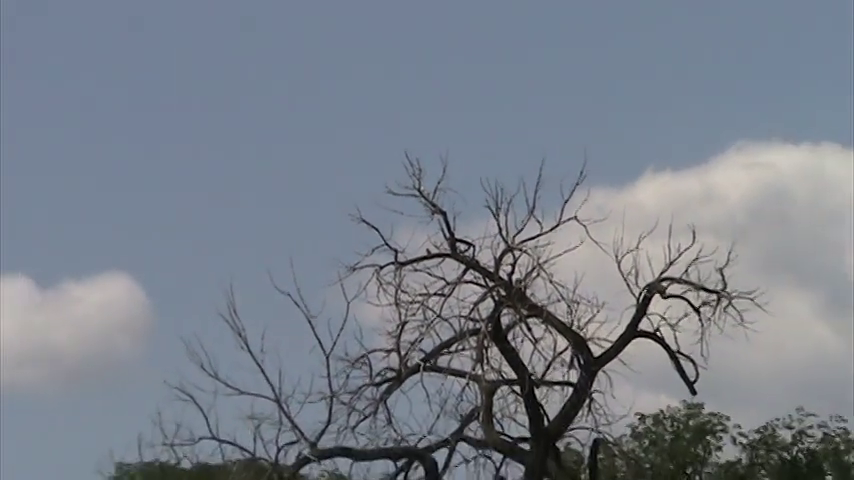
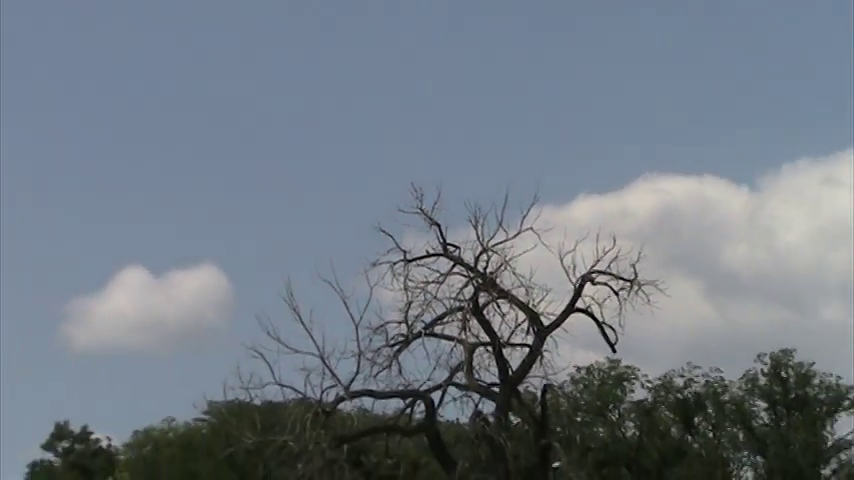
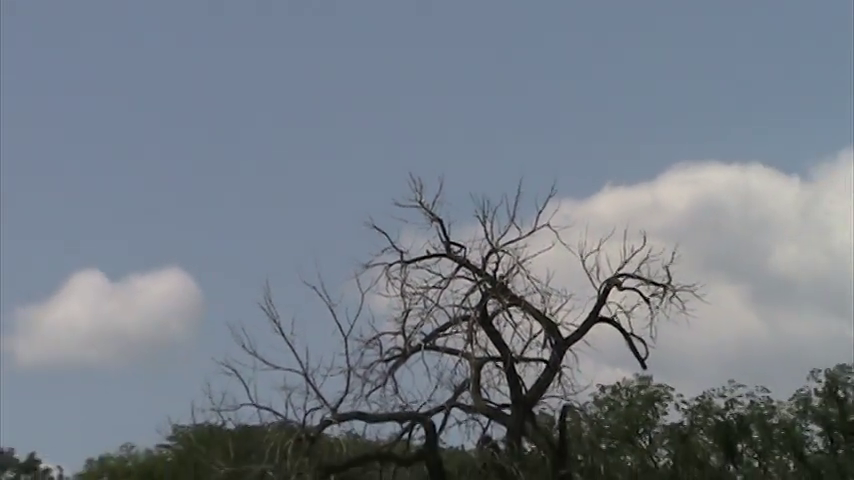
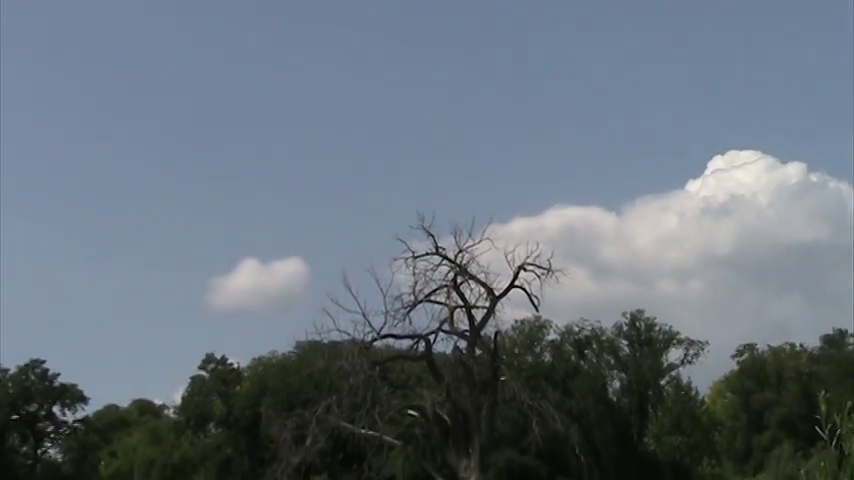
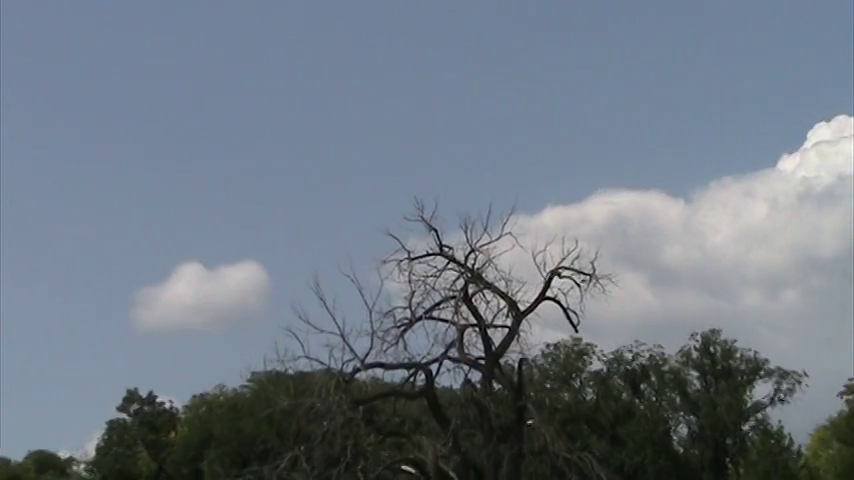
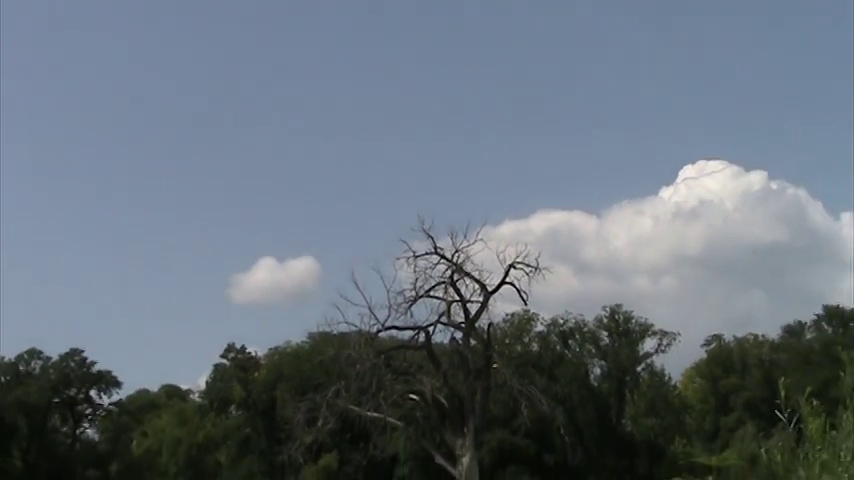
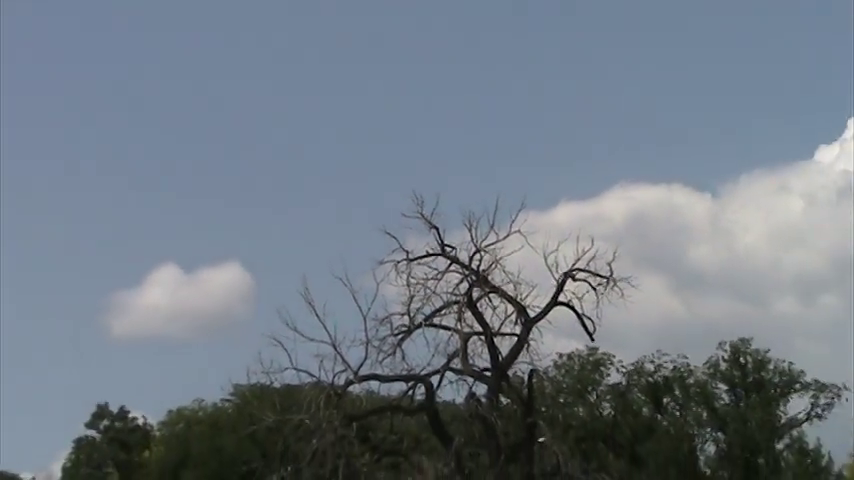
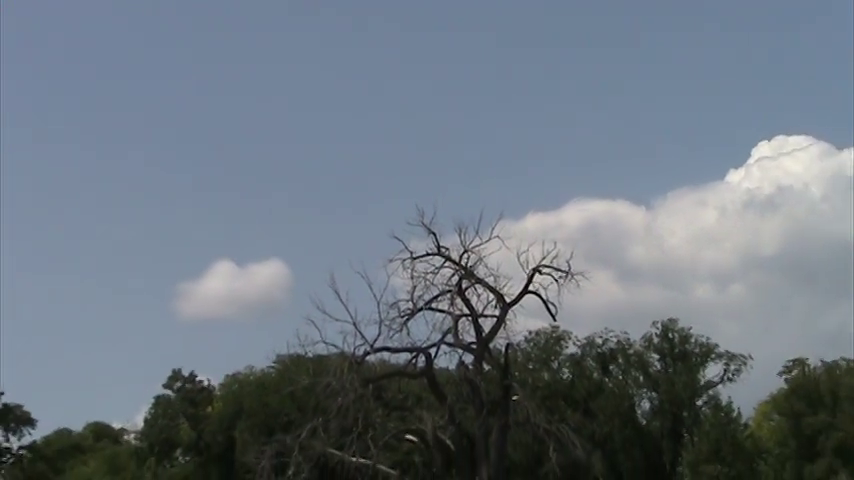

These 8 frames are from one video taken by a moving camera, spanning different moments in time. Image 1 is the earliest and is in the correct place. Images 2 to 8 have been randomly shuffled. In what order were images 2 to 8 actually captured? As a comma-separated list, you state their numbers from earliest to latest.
3, 2, 7, 5, 8, 4, 6
